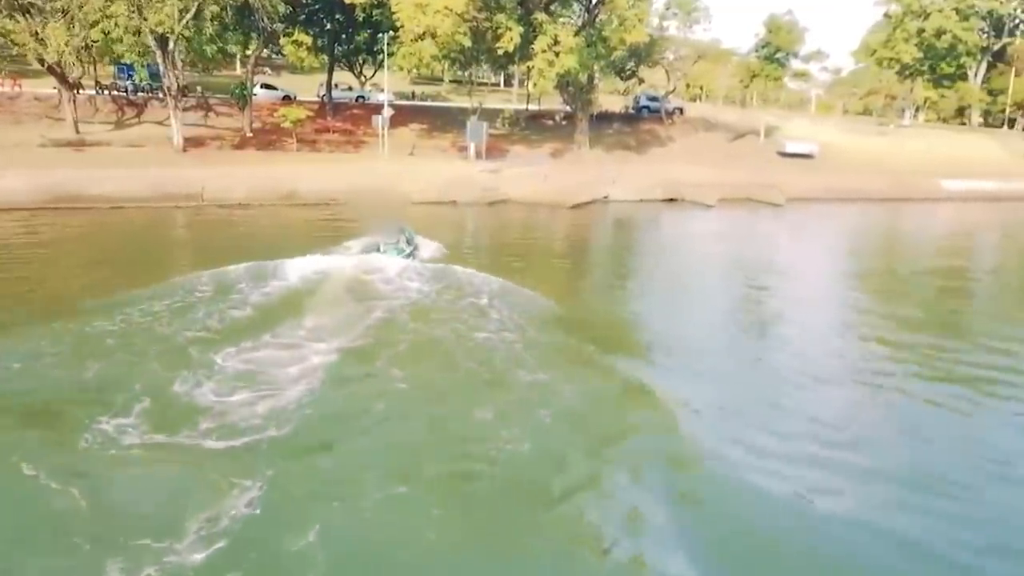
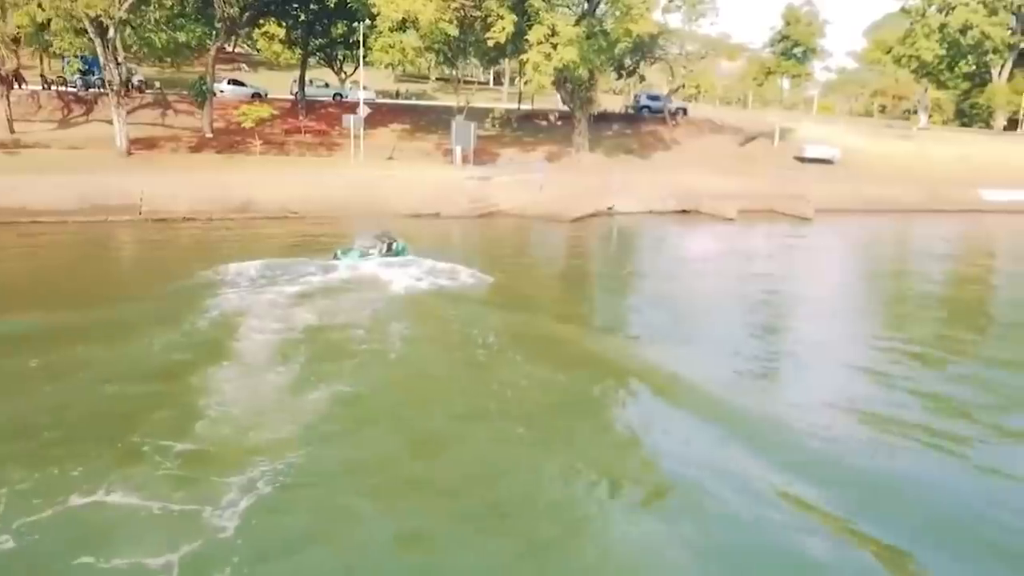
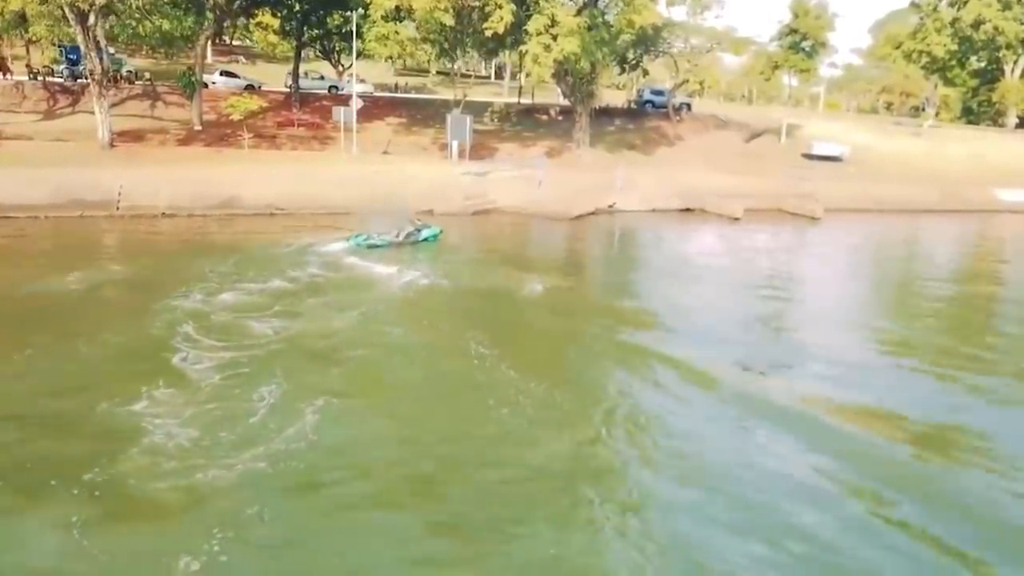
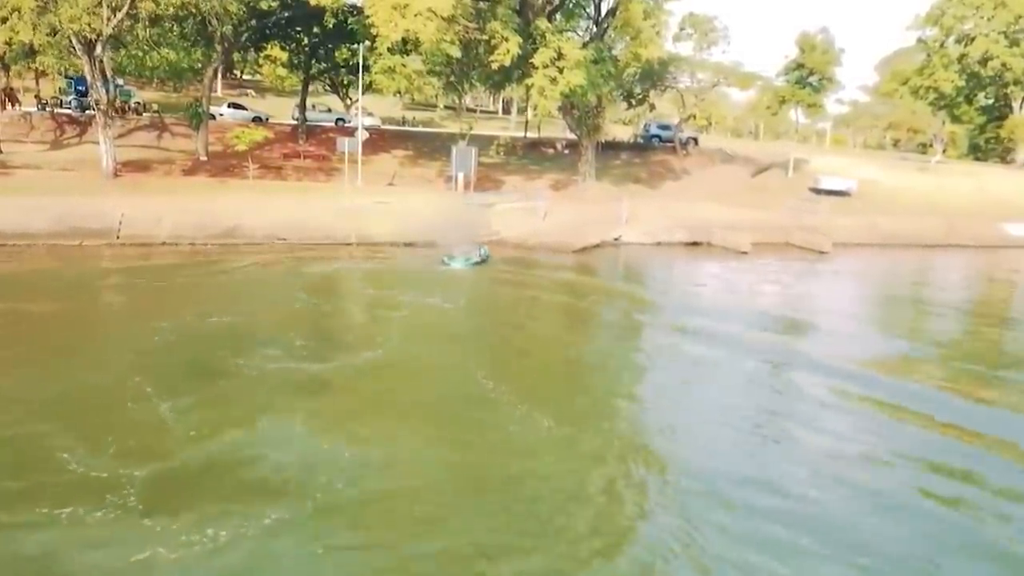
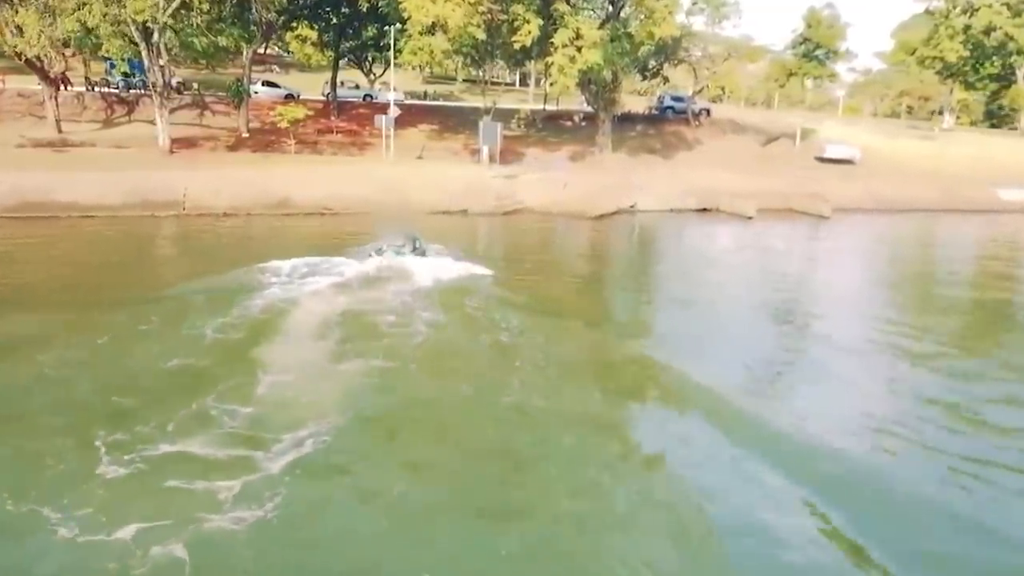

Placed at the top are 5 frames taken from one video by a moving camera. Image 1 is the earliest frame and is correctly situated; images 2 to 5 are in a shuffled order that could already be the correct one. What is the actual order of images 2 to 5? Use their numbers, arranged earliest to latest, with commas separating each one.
5, 2, 3, 4
